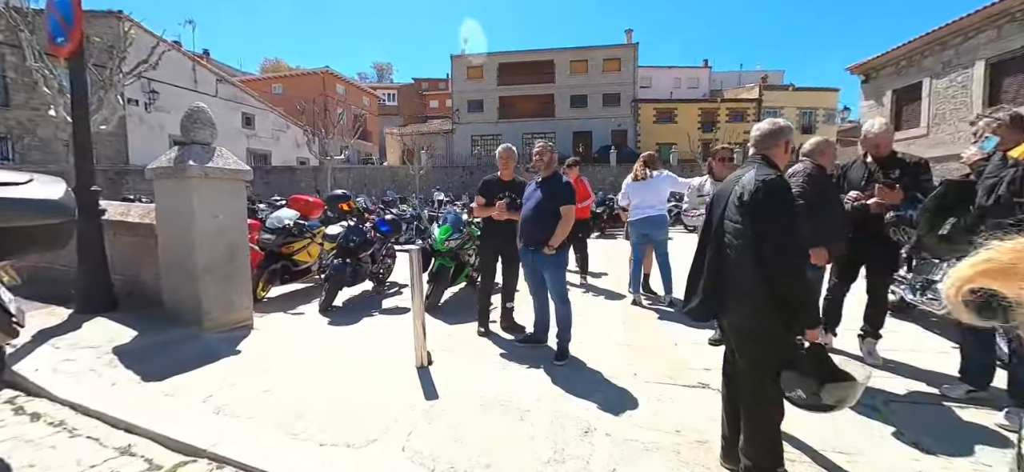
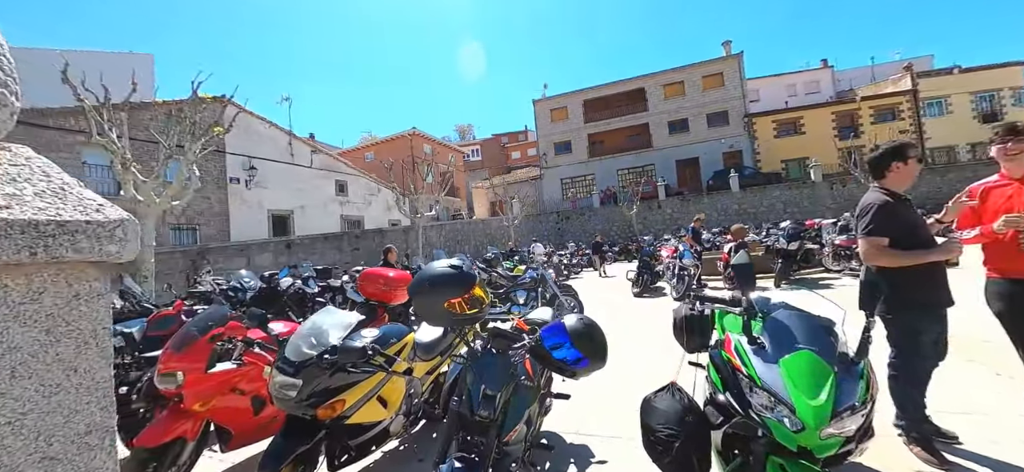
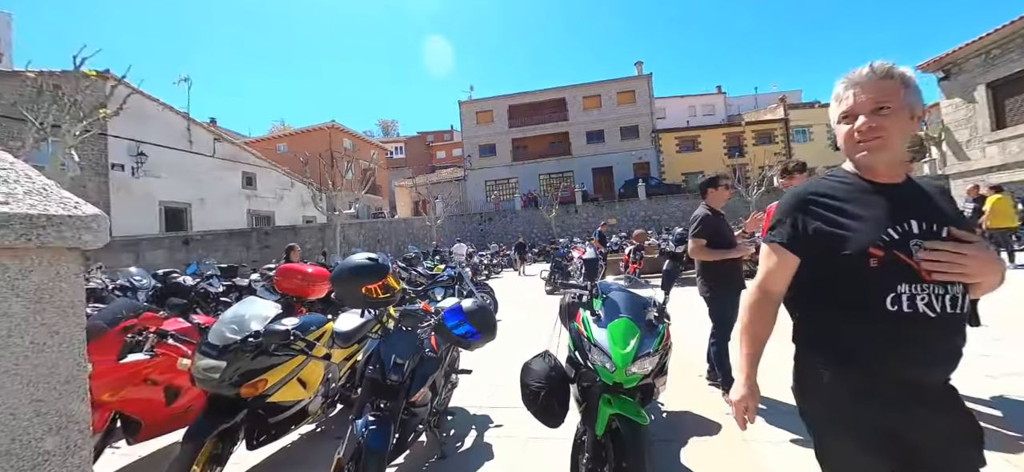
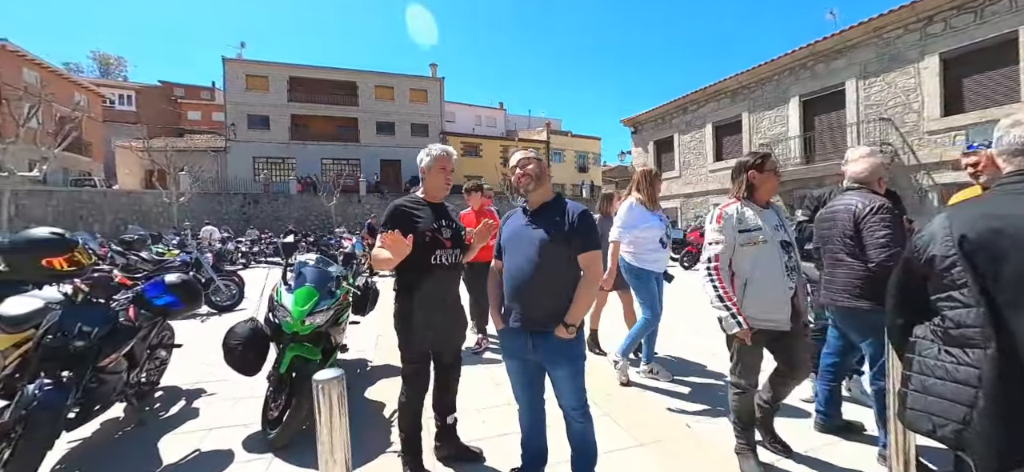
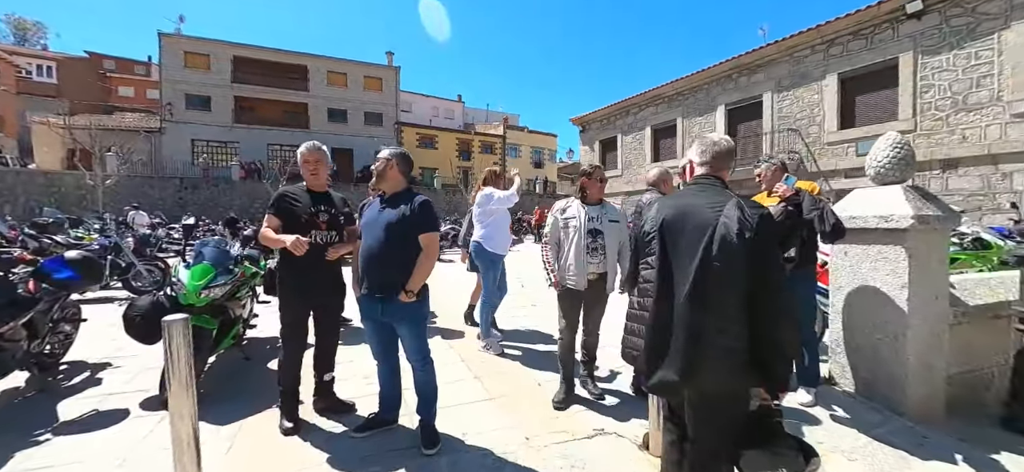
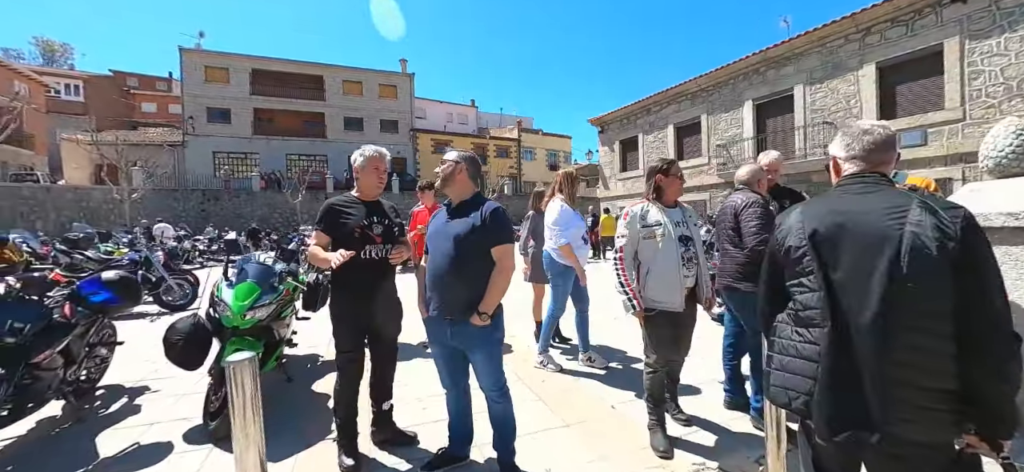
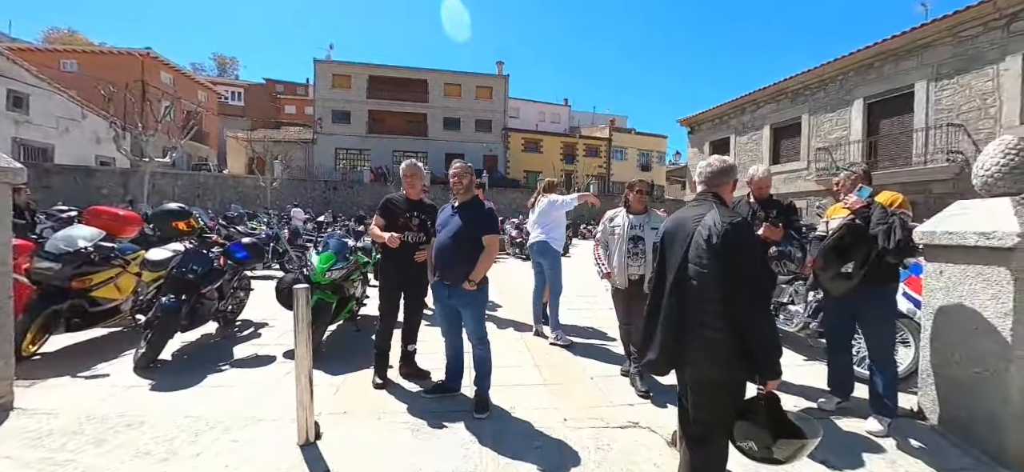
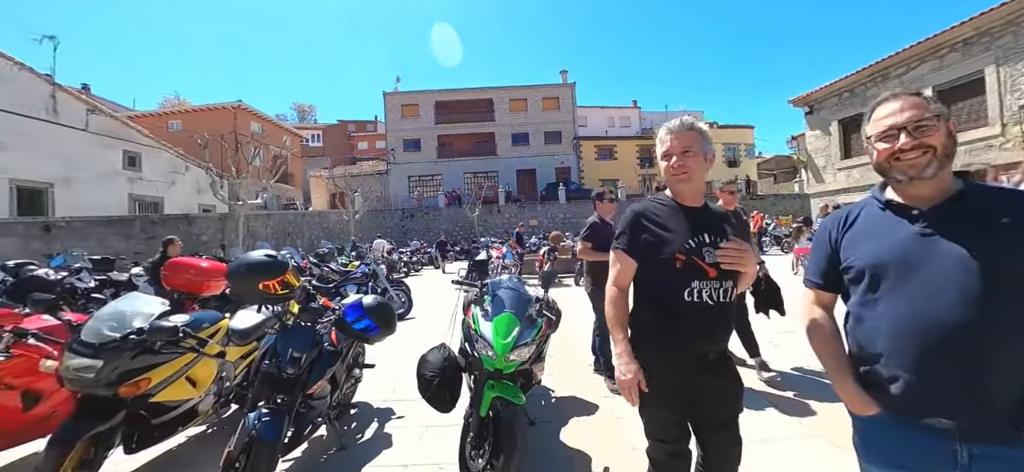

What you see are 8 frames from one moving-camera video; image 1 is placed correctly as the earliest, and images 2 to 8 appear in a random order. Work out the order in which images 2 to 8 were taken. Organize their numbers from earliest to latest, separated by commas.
7, 5, 6, 4, 8, 3, 2
